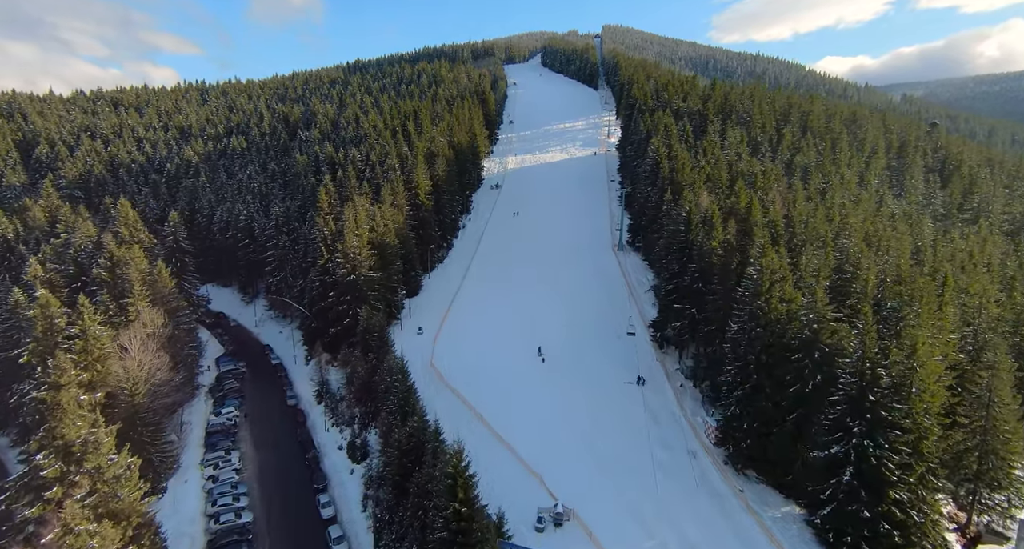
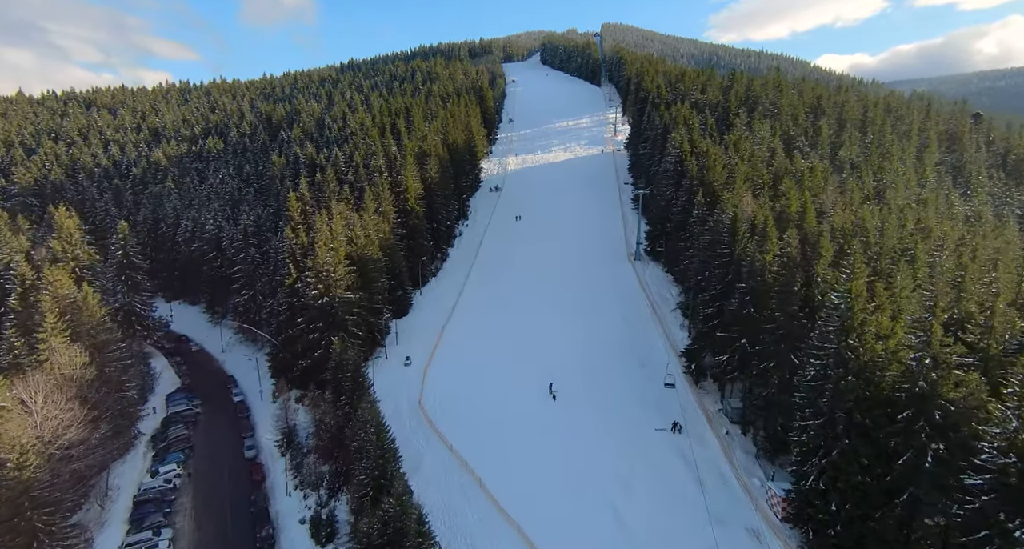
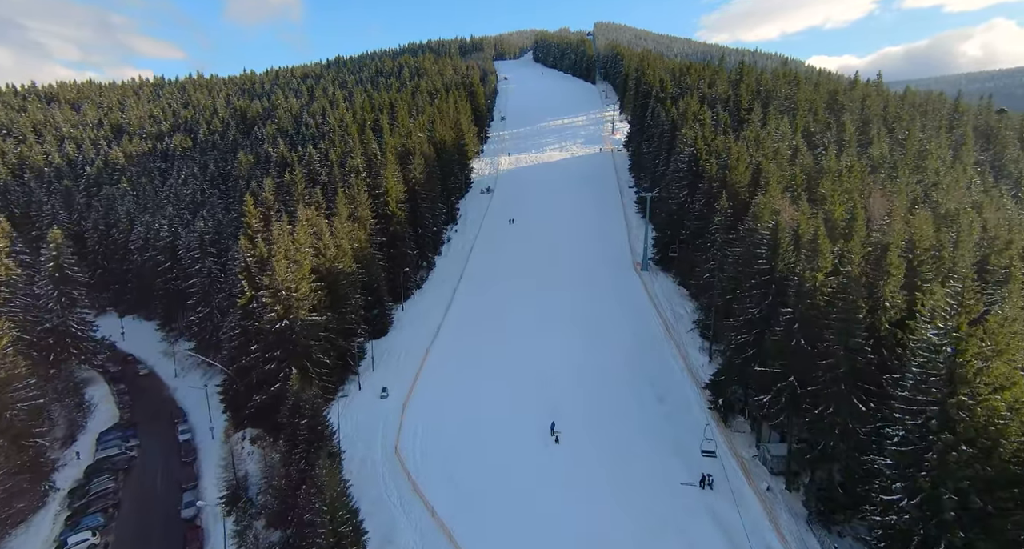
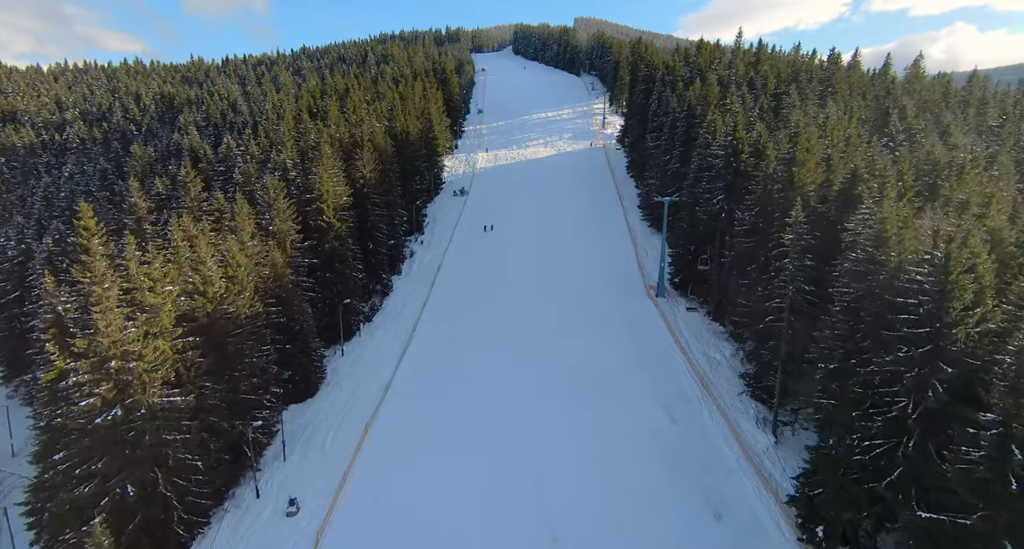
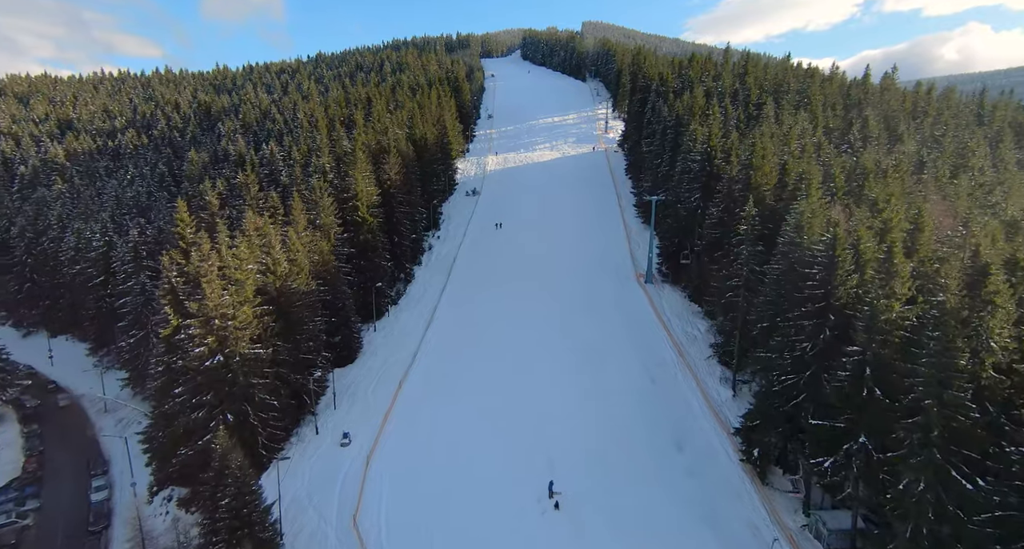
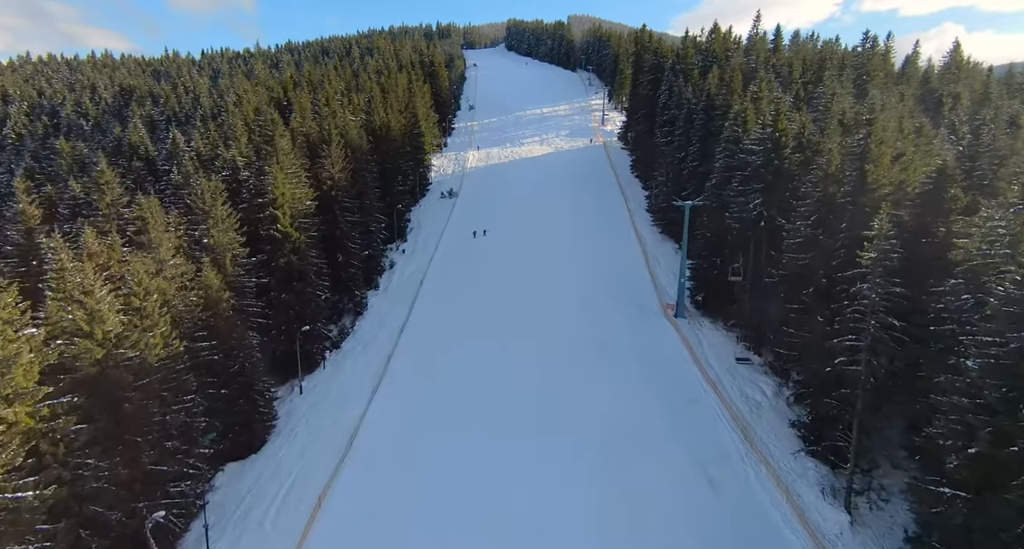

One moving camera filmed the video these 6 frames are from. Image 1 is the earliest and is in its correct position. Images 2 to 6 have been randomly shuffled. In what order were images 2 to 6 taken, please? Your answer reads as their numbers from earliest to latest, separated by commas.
2, 3, 5, 4, 6
